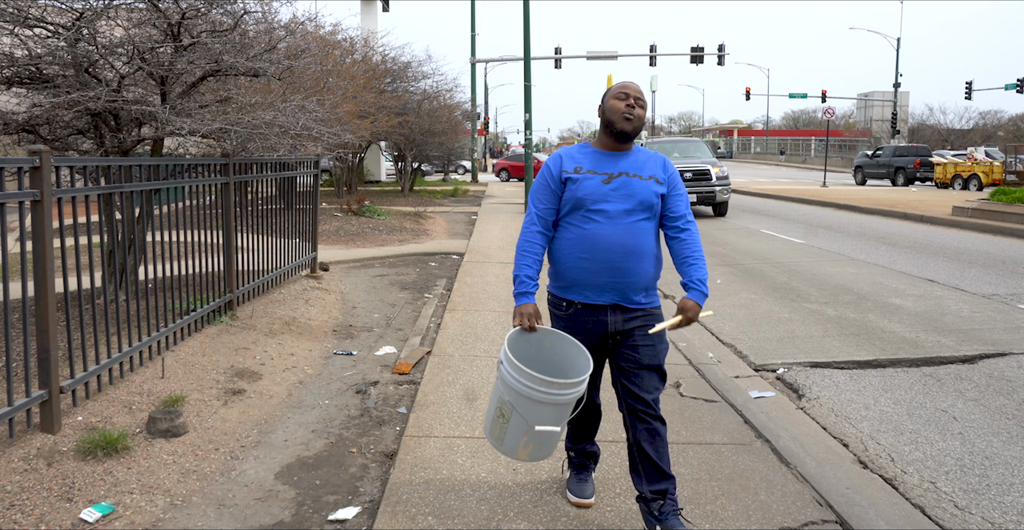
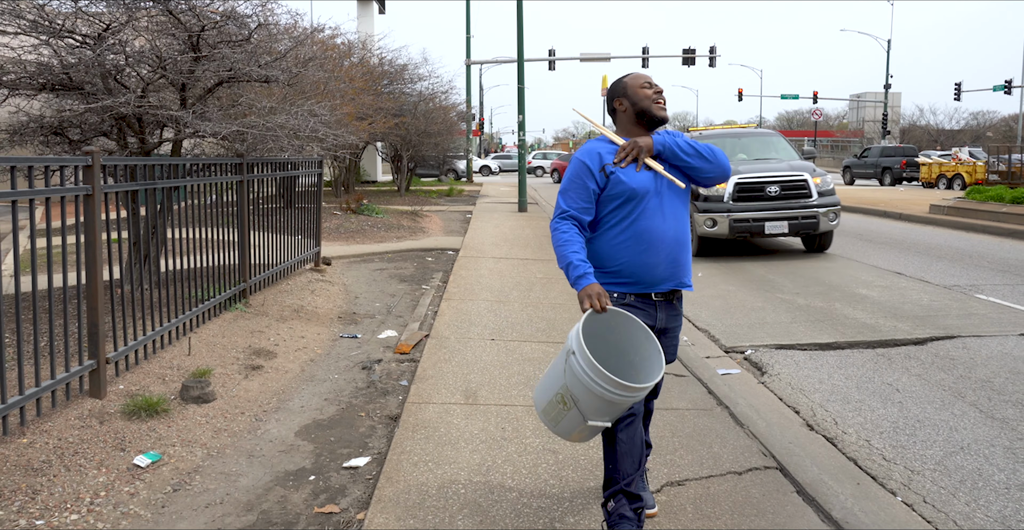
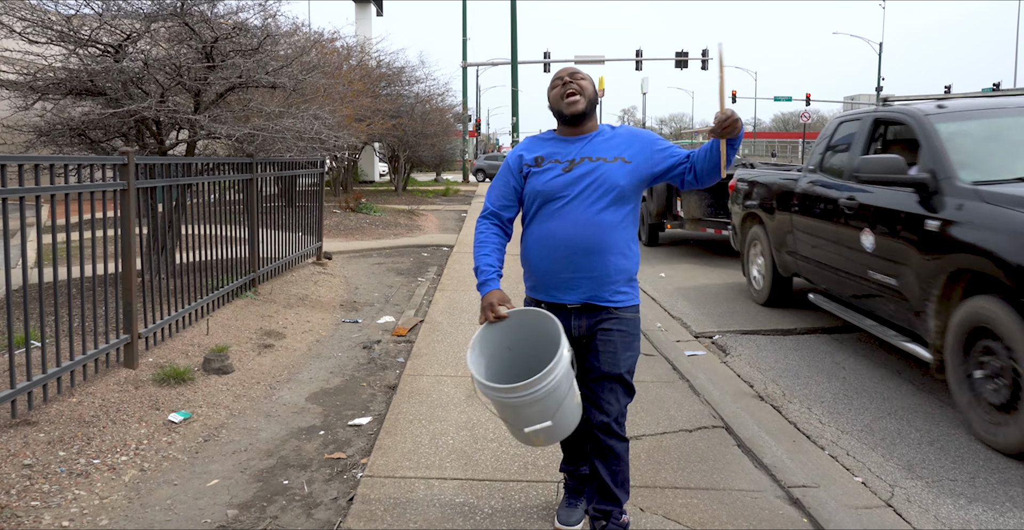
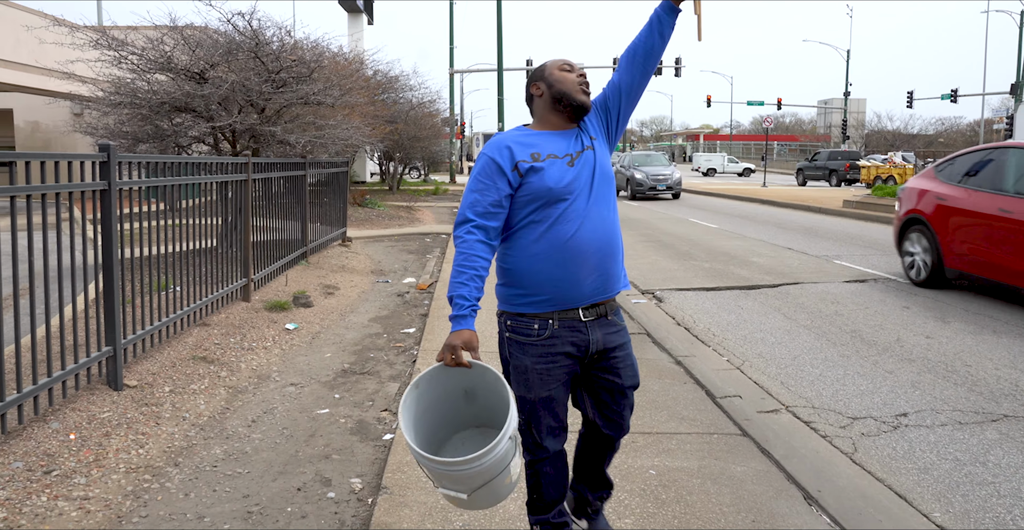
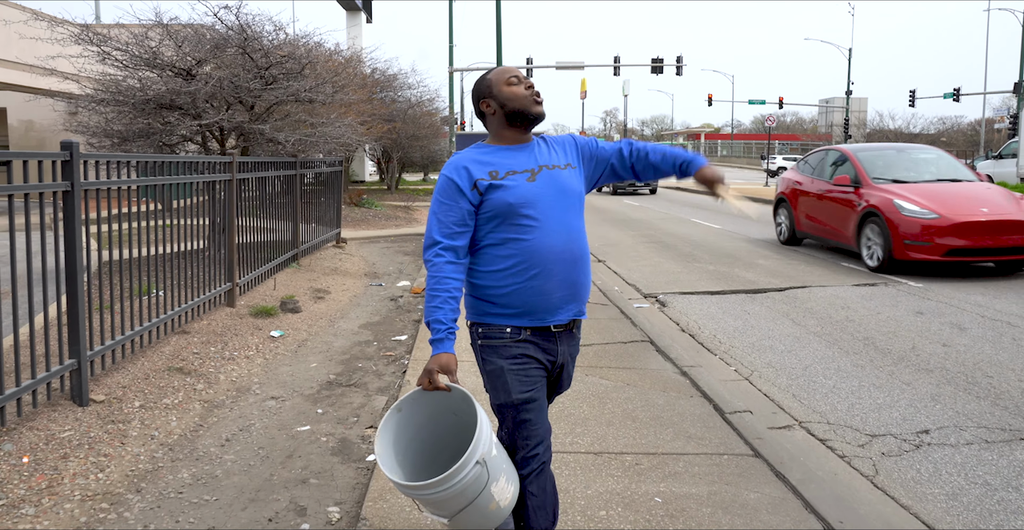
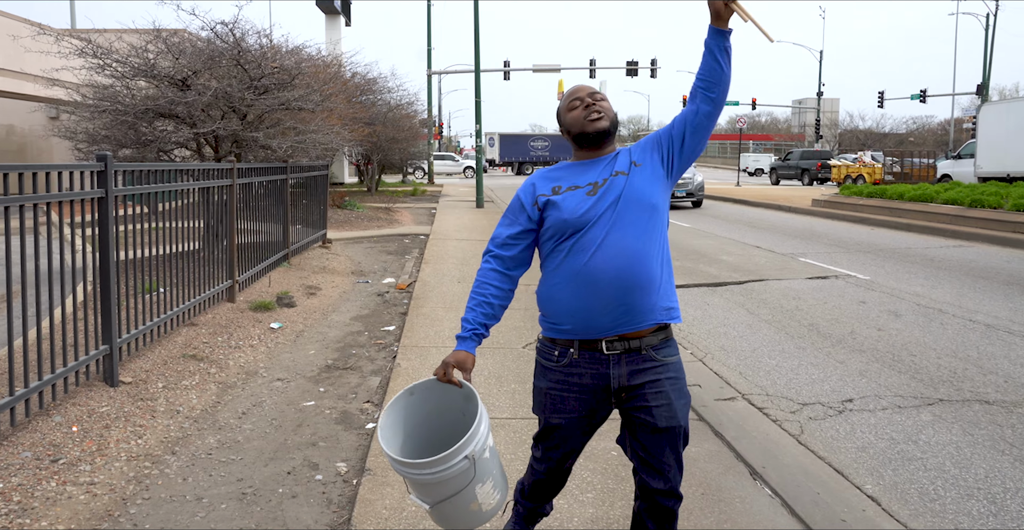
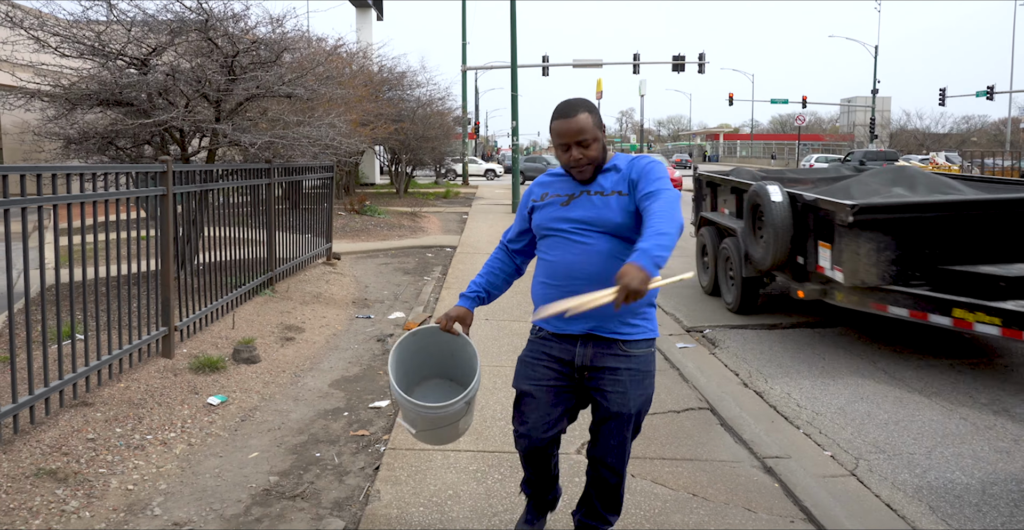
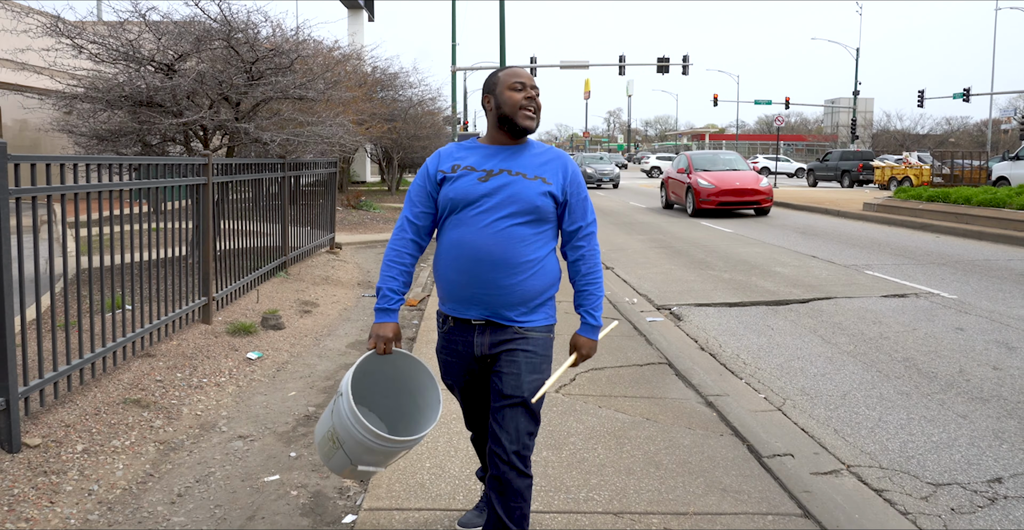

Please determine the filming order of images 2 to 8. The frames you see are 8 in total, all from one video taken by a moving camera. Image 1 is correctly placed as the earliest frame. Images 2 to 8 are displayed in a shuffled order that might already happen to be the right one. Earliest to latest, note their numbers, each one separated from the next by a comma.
2, 3, 7, 8, 5, 4, 6
